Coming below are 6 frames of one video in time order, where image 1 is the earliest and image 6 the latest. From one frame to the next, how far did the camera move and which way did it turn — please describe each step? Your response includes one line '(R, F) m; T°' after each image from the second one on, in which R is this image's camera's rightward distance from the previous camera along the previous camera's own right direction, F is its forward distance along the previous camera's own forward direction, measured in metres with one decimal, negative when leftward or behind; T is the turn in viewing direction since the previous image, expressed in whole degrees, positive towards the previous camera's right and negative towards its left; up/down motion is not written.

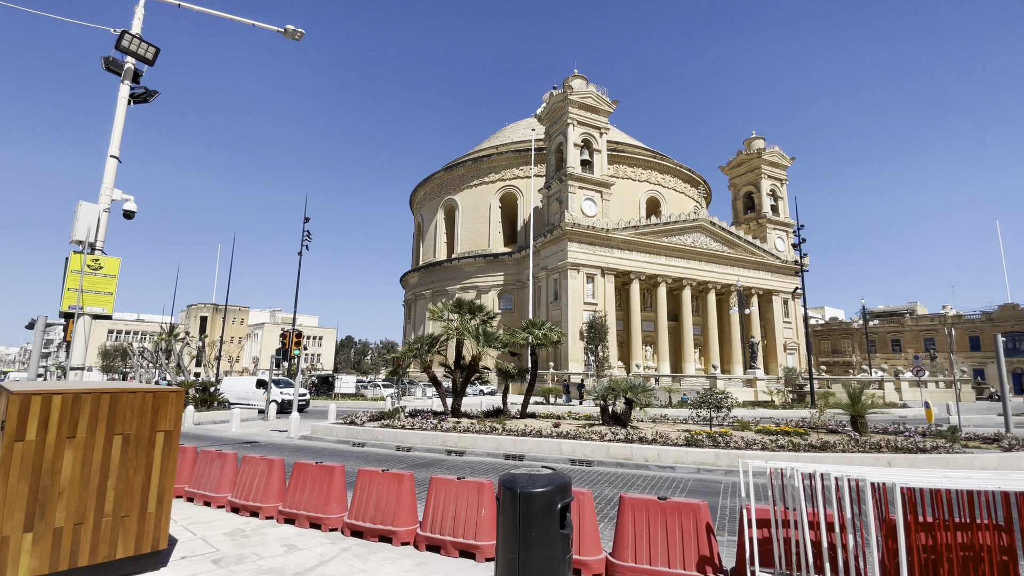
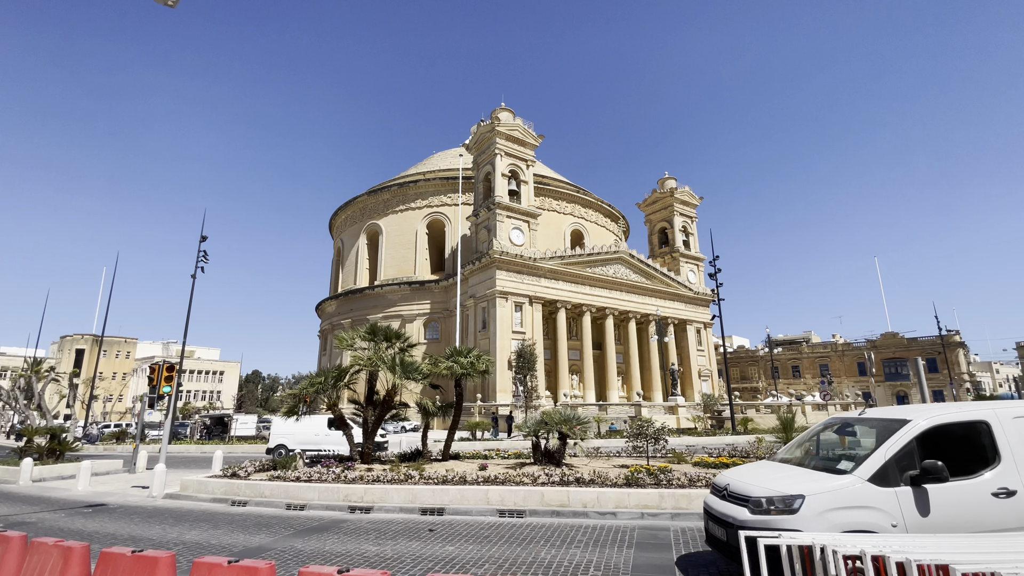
(+0.2, +1.6) m; +9°
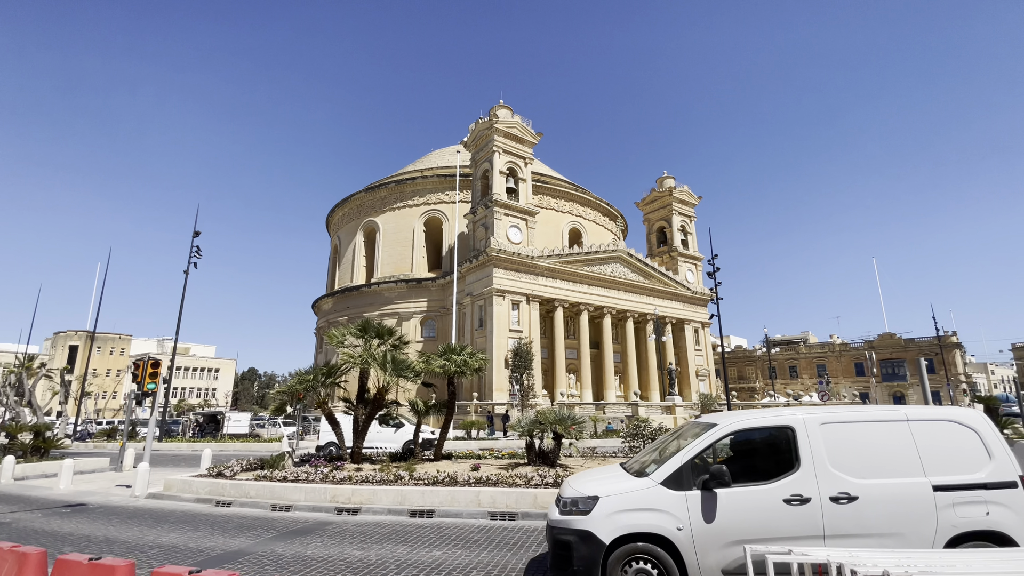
(+0.1, +0.4) m; 0°
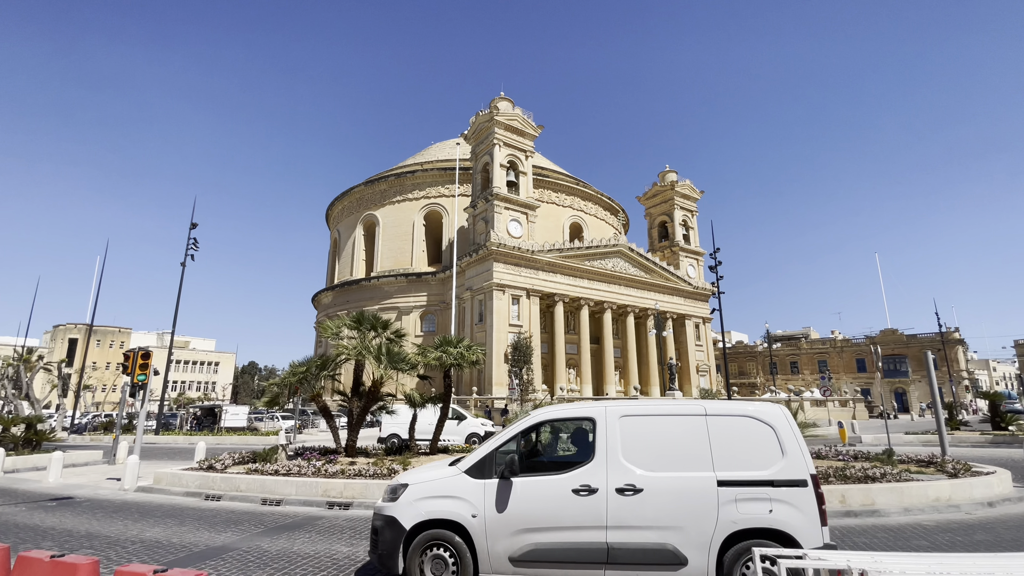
(+0.1, +0.3) m; 0°
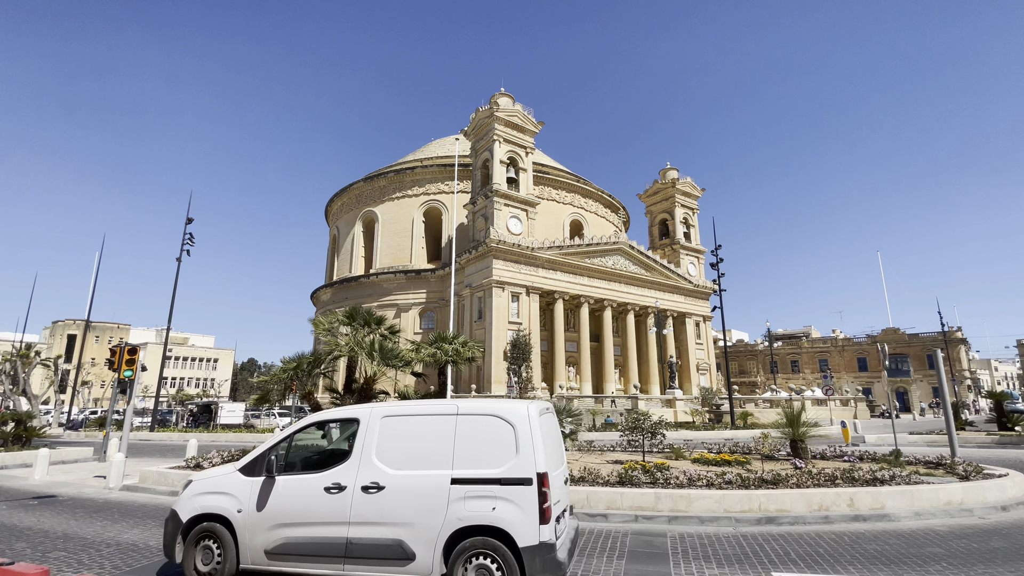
(+0.1, +0.4) m; 0°
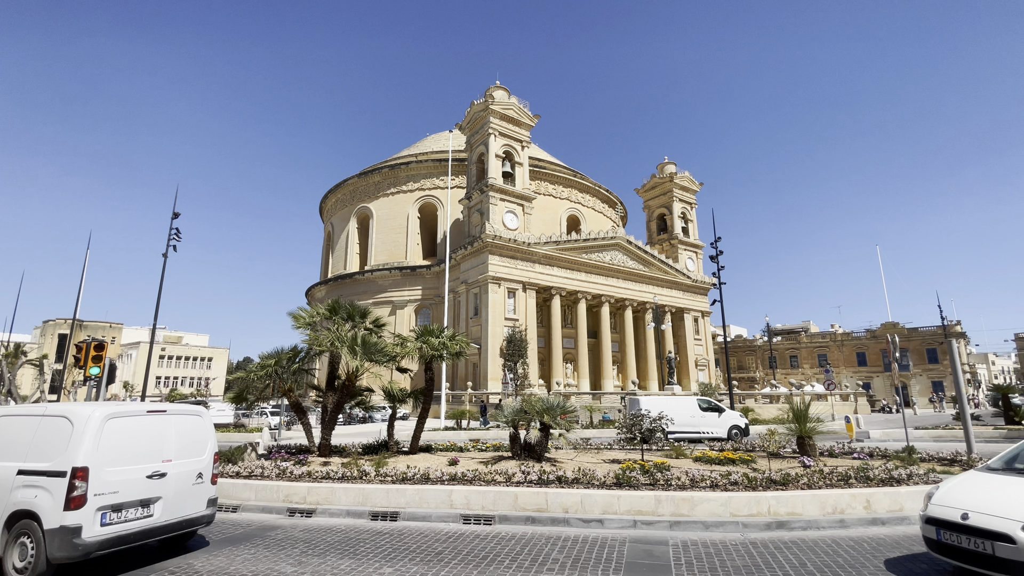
(+0.2, +0.8) m; 0°
